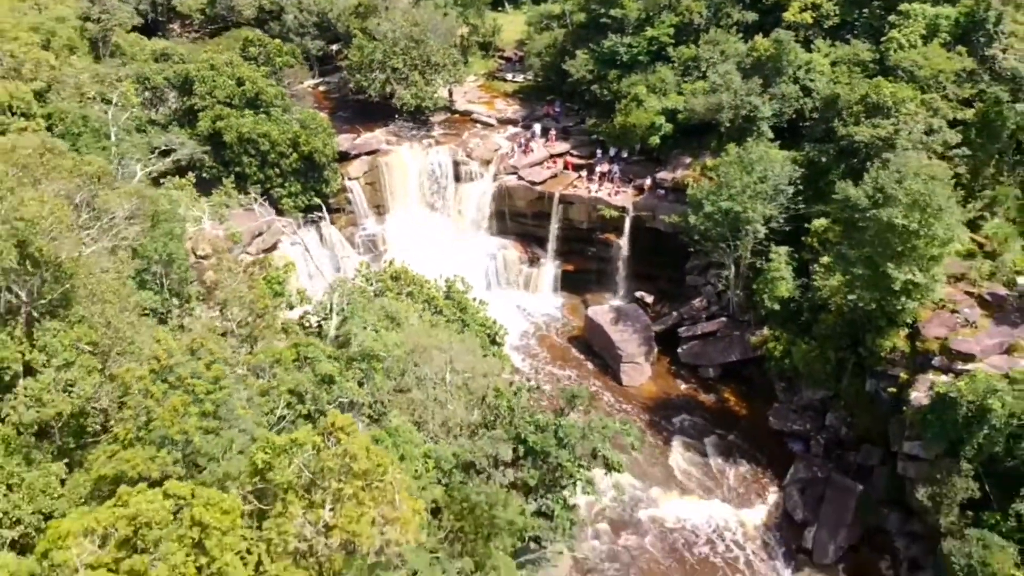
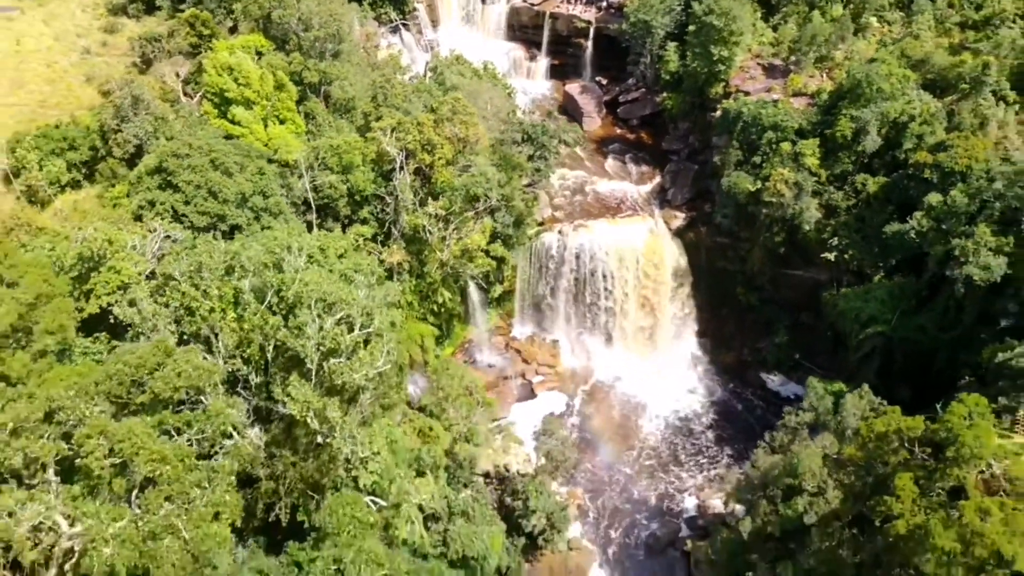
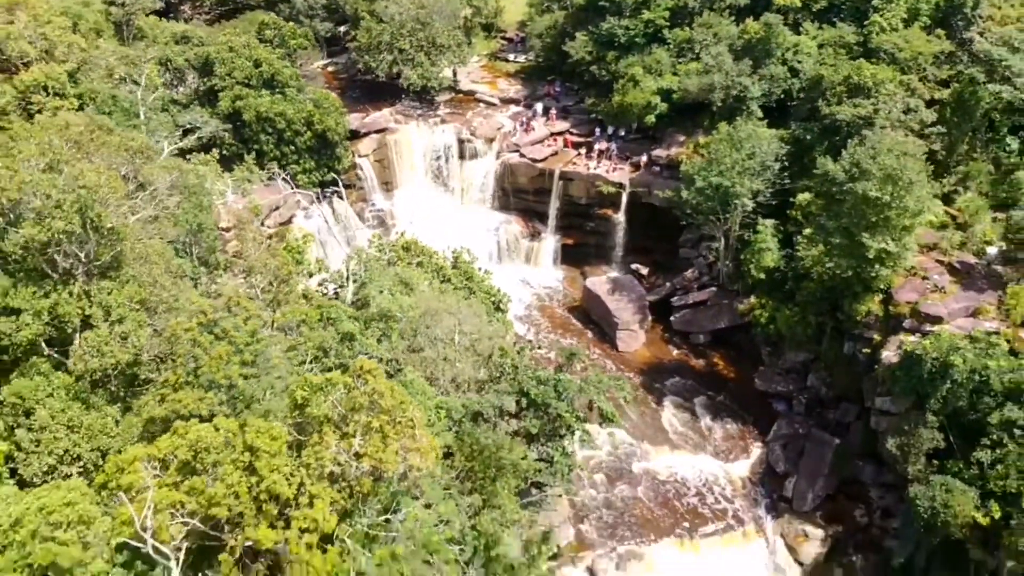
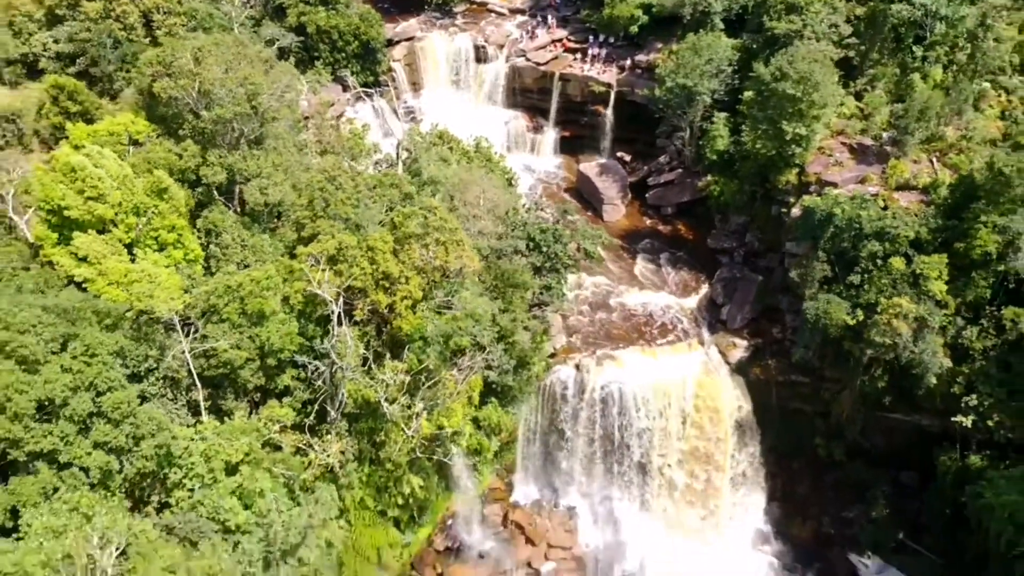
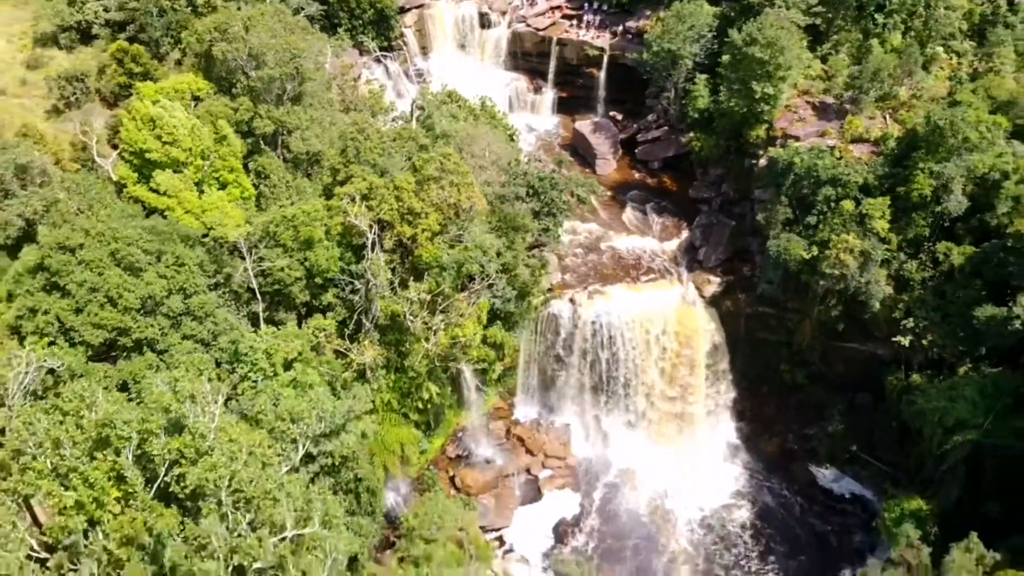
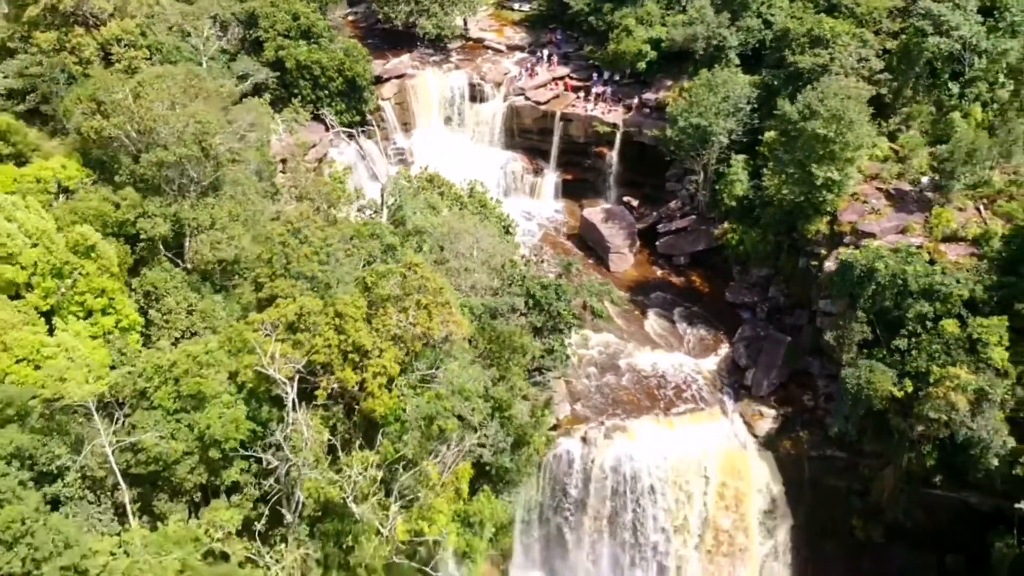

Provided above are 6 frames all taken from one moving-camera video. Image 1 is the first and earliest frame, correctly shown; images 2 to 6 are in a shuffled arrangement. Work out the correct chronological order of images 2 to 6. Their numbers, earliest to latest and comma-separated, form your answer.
3, 6, 4, 5, 2
